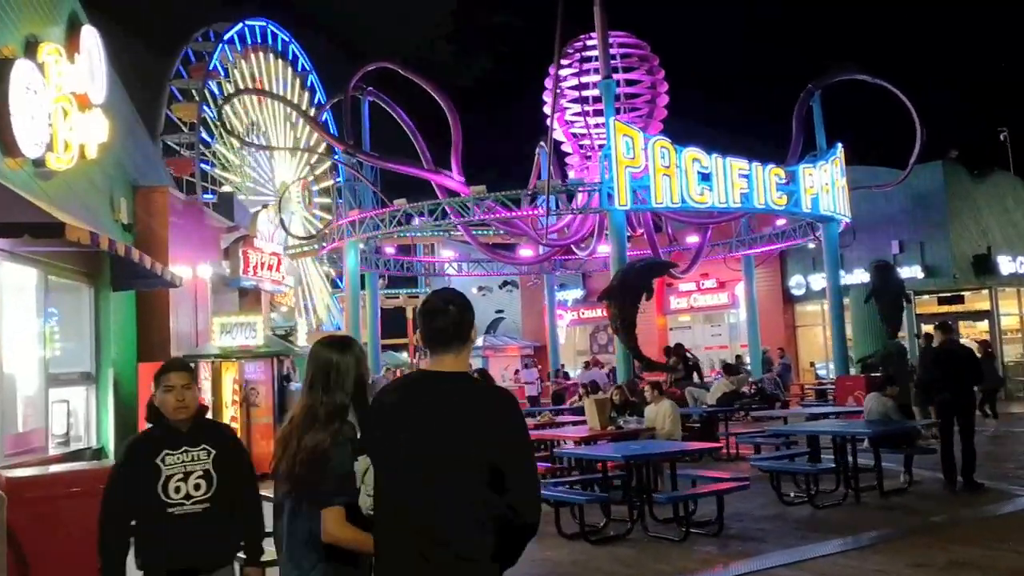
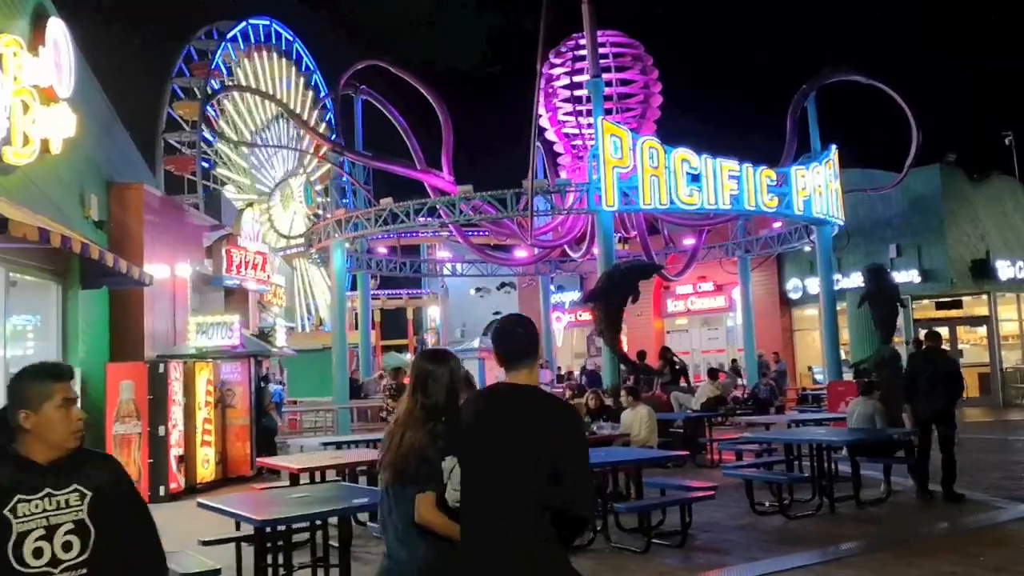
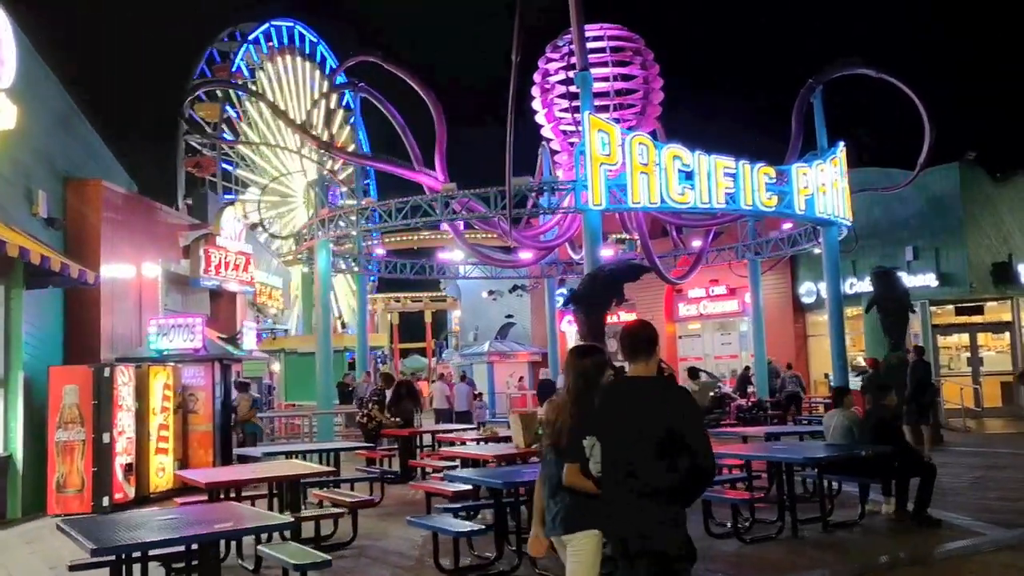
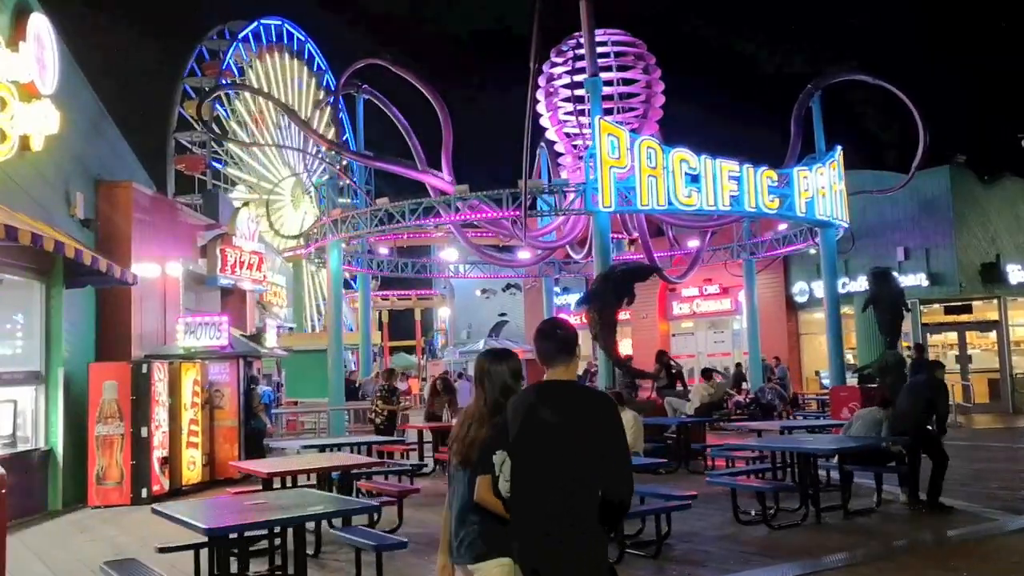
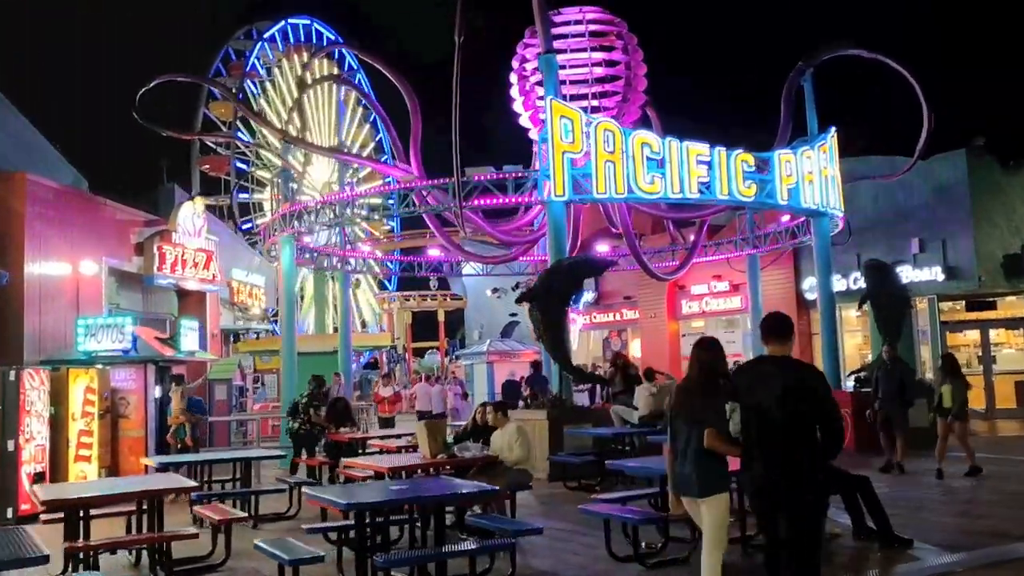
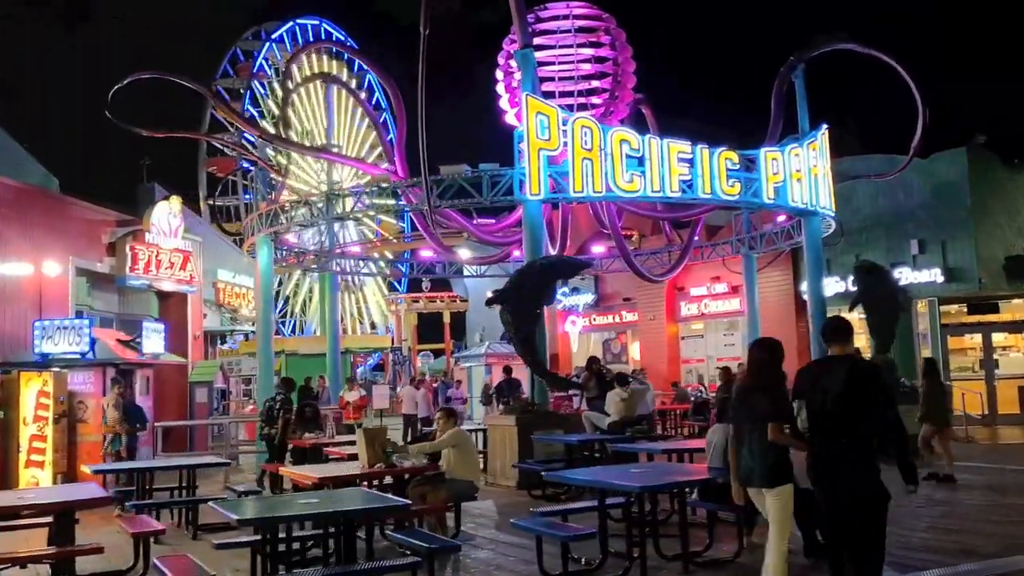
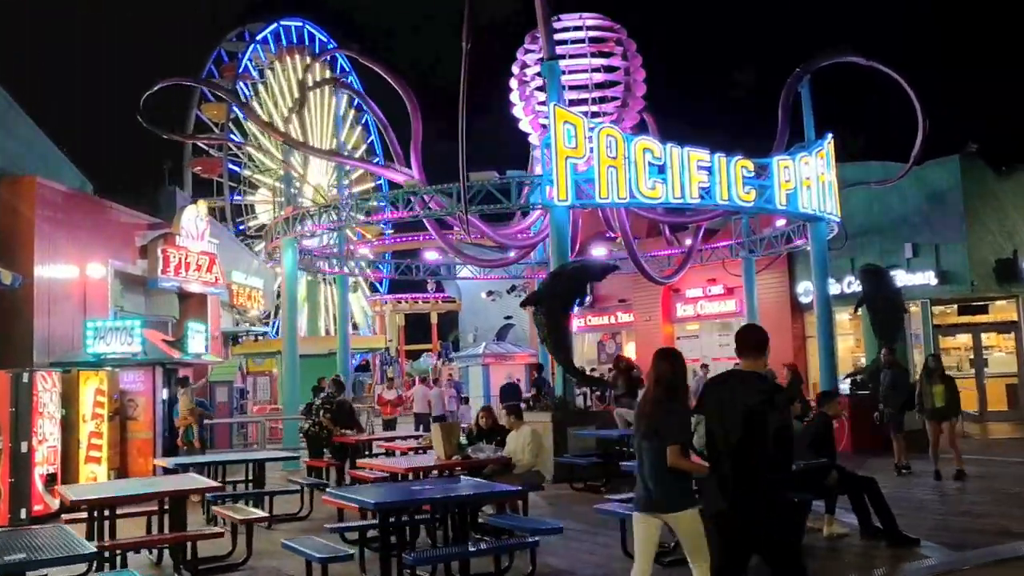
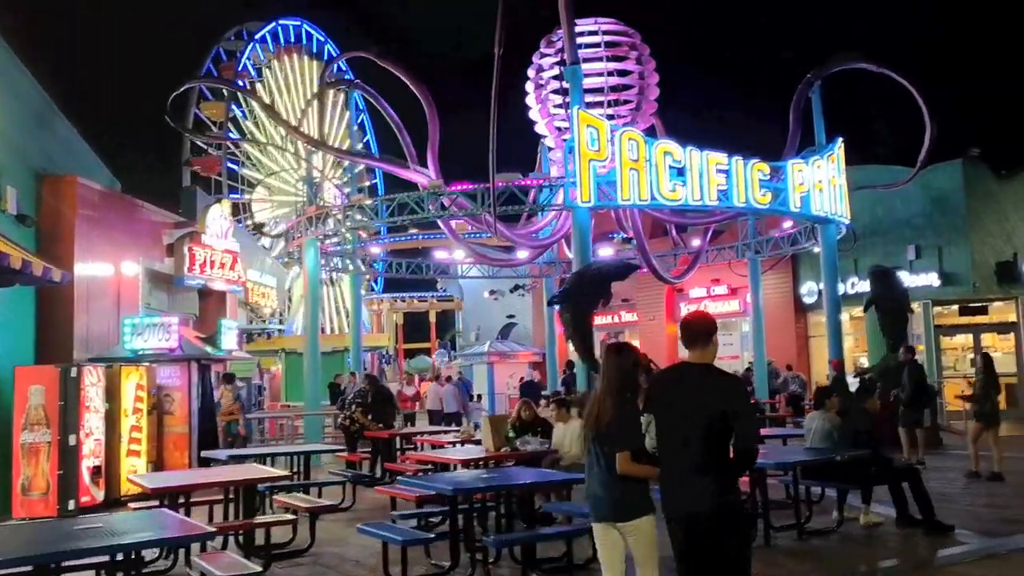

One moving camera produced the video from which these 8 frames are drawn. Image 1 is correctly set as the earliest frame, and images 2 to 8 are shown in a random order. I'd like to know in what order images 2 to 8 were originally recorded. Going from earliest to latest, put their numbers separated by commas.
2, 4, 3, 8, 7, 5, 6
